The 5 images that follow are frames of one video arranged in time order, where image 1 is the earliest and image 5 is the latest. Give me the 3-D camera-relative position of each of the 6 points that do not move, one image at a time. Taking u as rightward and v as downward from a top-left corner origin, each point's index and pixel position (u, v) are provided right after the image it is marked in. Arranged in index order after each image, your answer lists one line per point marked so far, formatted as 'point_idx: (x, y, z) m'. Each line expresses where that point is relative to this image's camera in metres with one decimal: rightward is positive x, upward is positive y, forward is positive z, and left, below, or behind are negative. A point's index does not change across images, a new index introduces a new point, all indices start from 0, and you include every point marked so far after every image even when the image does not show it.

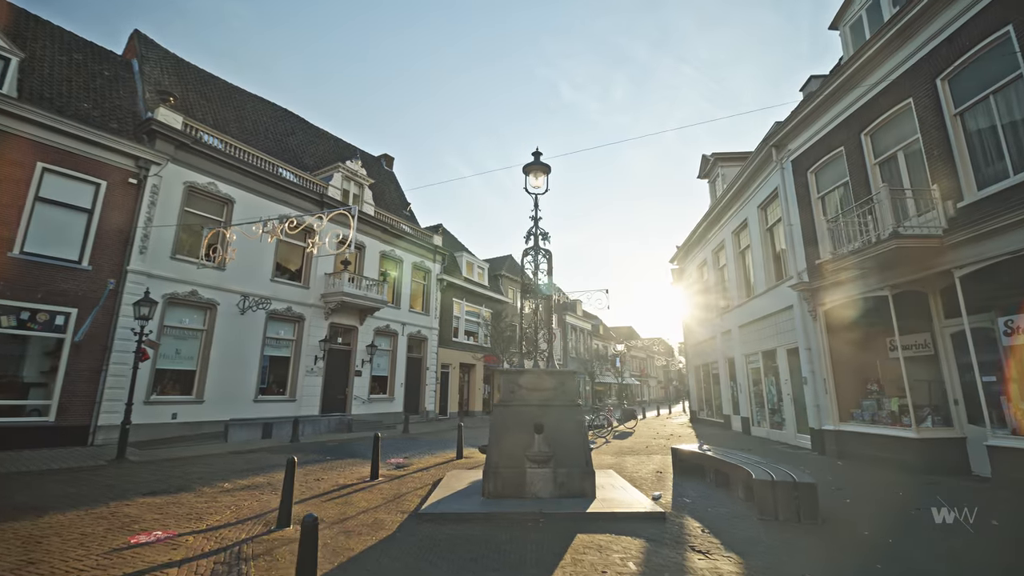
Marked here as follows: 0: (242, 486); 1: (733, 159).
0: (-4.0, -2.9, +6.8) m
1: (+7.4, +4.3, +15.3) m
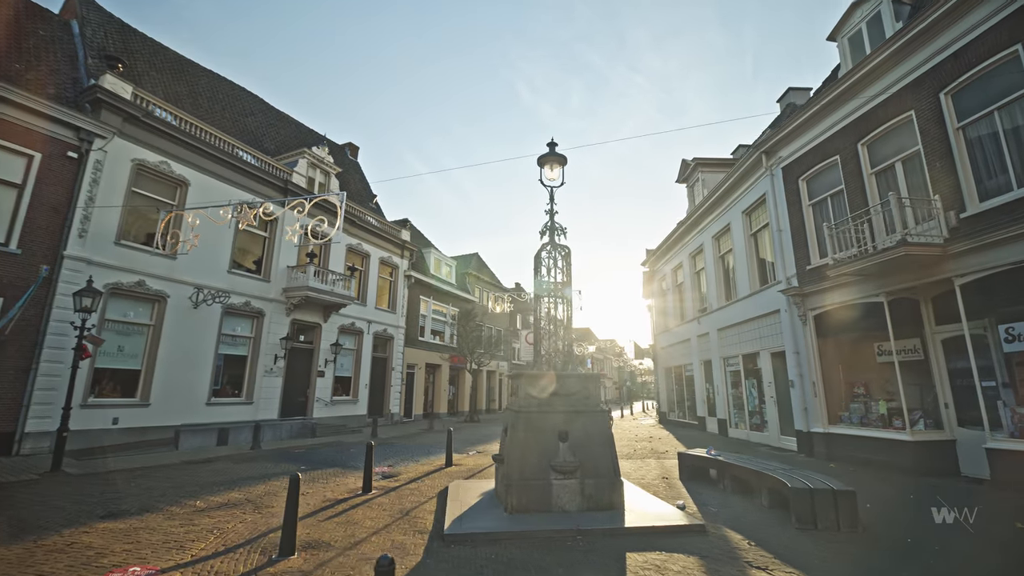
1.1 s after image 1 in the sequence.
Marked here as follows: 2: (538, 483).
0: (-3.8, -2.8, +5.9) m
1: (+6.8, +4.2, +15.6) m
2: (+0.3, -2.3, +5.4) m
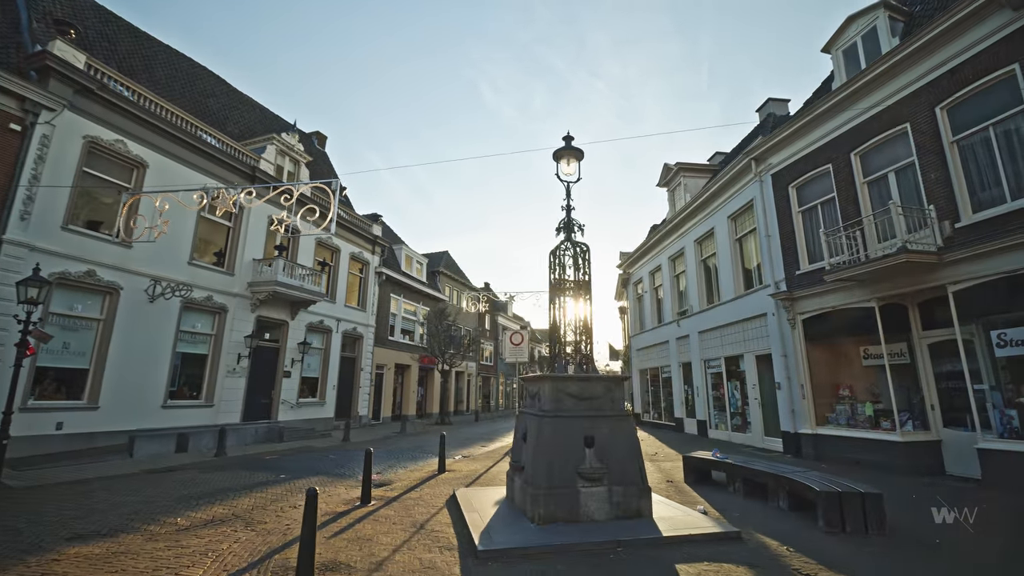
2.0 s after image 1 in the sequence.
0: (-3.5, -2.7, +5.3) m
1: (+6.3, +4.1, +15.8) m
2: (+0.6, -2.3, +5.1) m
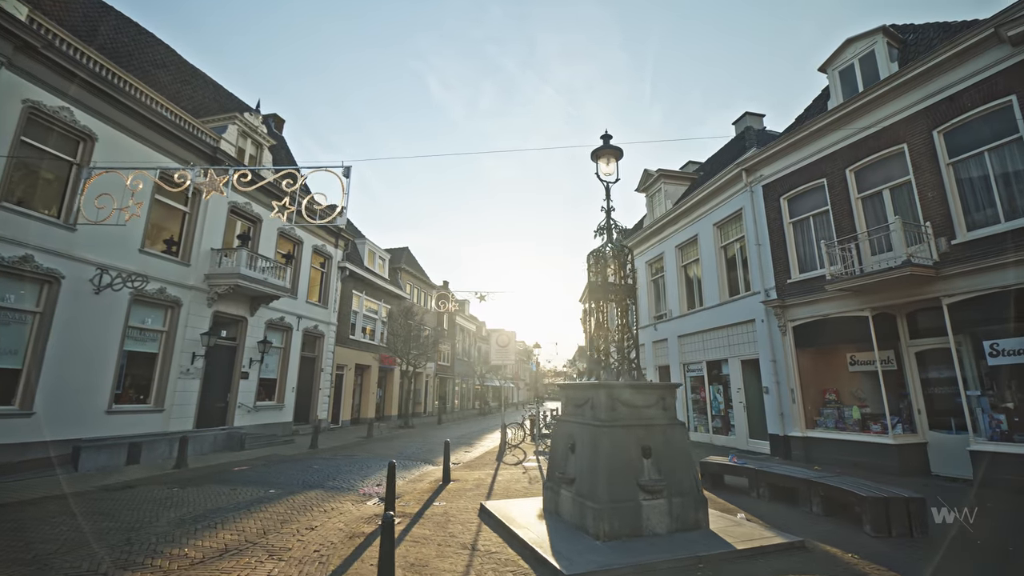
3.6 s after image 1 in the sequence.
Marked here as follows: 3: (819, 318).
0: (-2.9, -2.6, +4.6) m
1: (+5.8, +3.9, +16.2) m
2: (+1.2, -2.3, +4.9) m
3: (+6.6, -0.6, +9.9) m
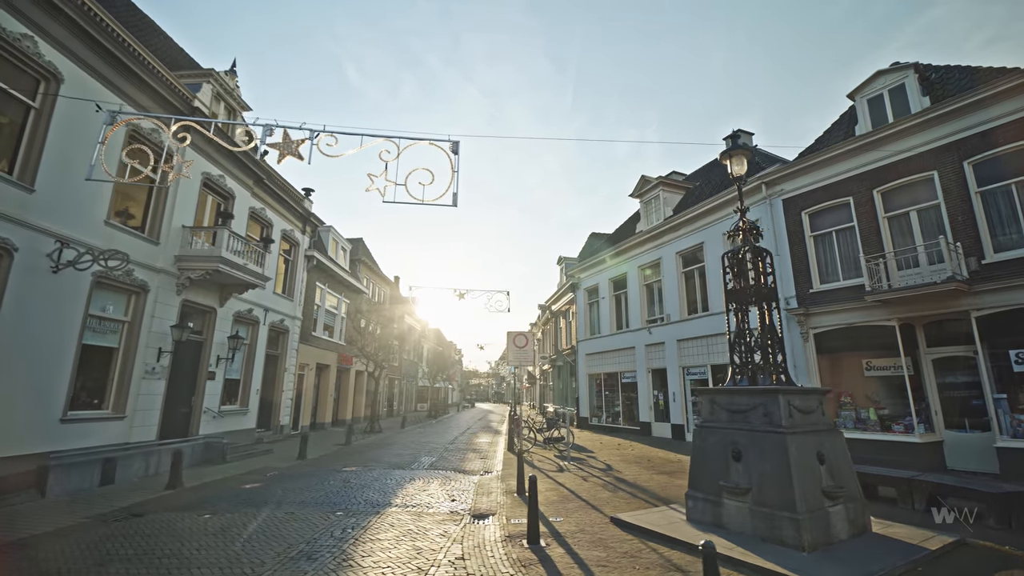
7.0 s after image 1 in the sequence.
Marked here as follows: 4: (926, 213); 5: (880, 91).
0: (-0.8, -2.5, +3.7) m
1: (+5.9, +3.7, +16.8) m
2: (+3.2, -2.4, +4.8) m
3: (+7.7, -0.9, +10.7) m
4: (+8.6, +1.6, +9.6) m
5: (+8.3, +4.4, +10.4) m
